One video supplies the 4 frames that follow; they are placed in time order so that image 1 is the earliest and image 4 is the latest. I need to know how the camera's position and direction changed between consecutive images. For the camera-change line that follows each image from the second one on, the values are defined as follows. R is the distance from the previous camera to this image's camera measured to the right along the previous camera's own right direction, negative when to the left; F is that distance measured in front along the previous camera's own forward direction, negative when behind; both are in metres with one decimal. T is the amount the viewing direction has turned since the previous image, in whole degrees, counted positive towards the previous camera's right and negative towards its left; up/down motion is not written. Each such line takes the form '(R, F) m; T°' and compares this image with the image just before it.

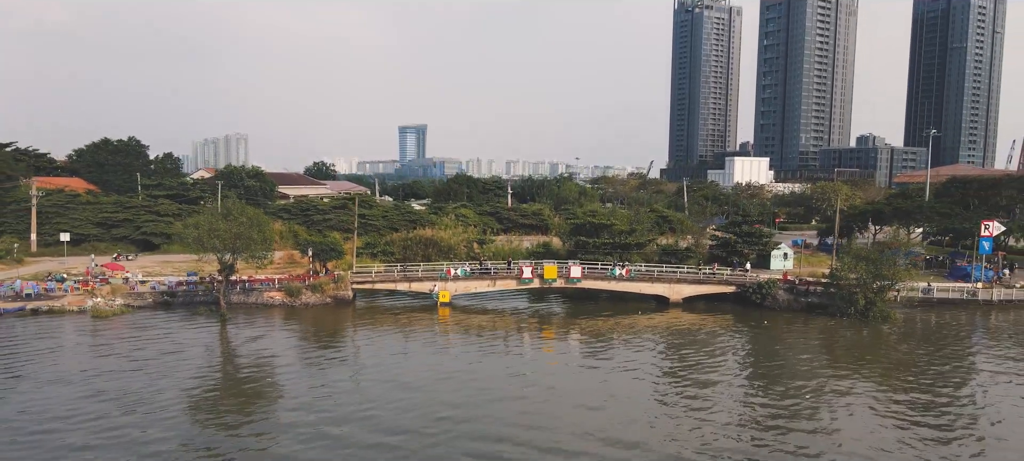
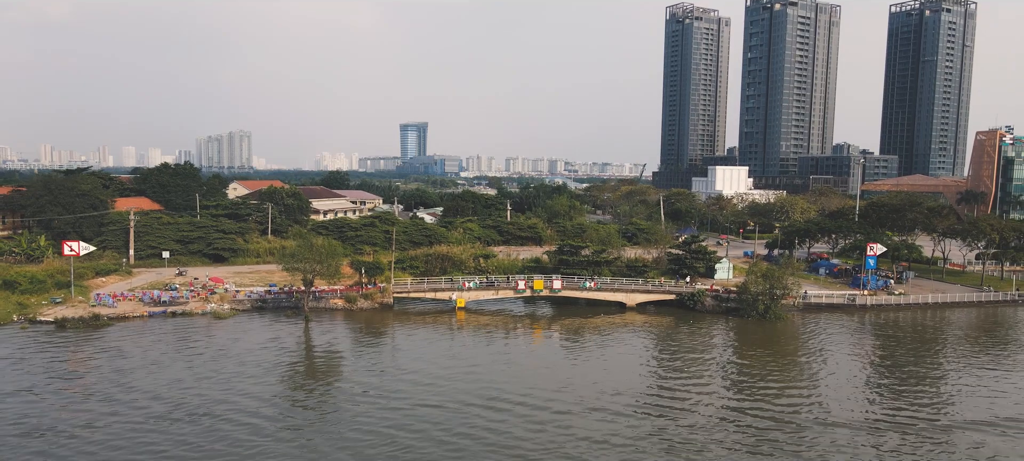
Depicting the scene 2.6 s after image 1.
(0.0, -7.5) m; 0°
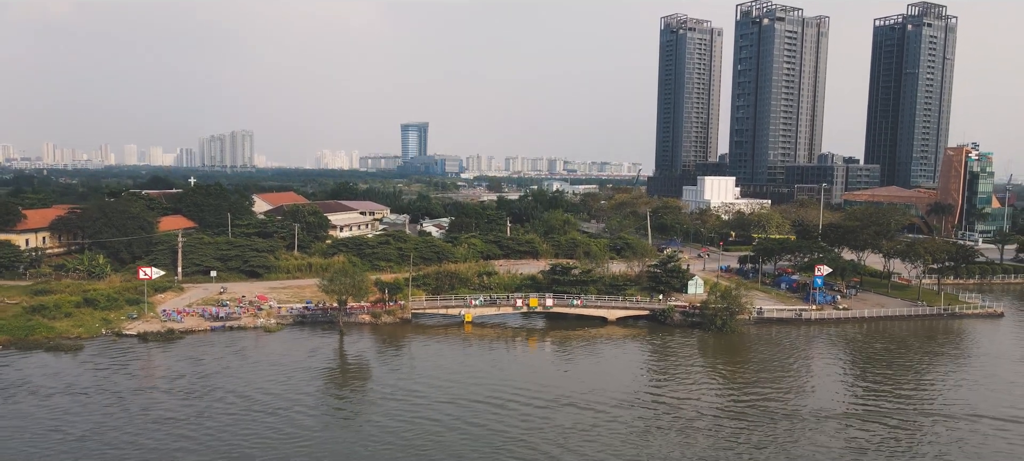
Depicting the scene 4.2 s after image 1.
(0.0, -5.3) m; 0°
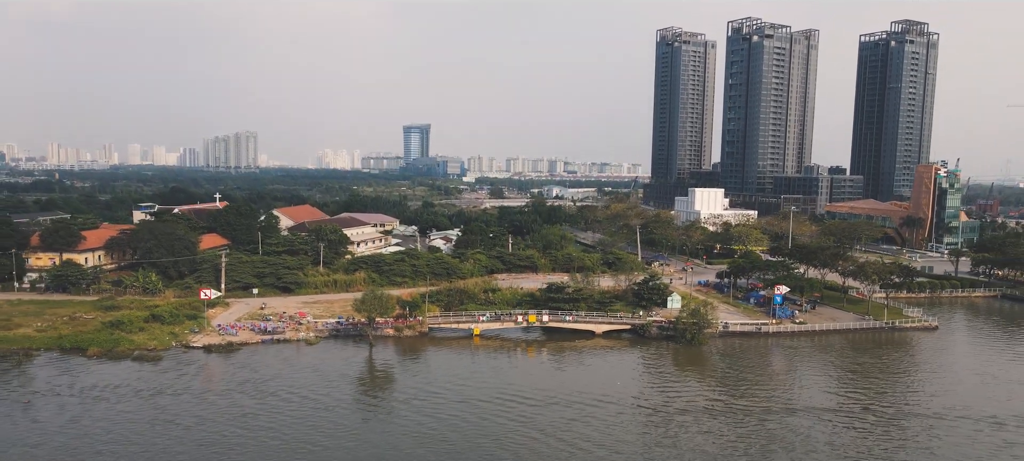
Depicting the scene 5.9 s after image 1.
(-0.1, -5.9) m; 0°
